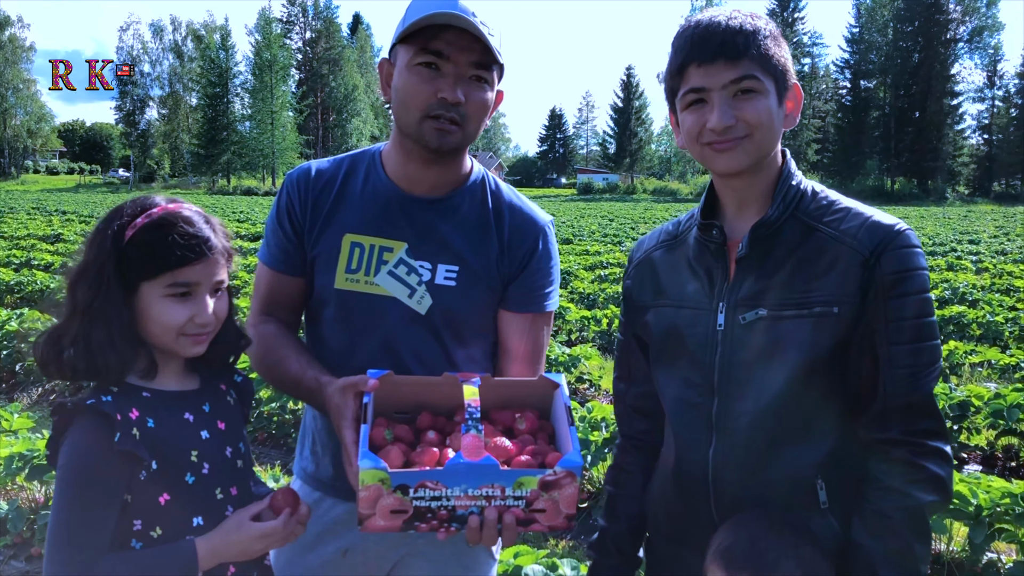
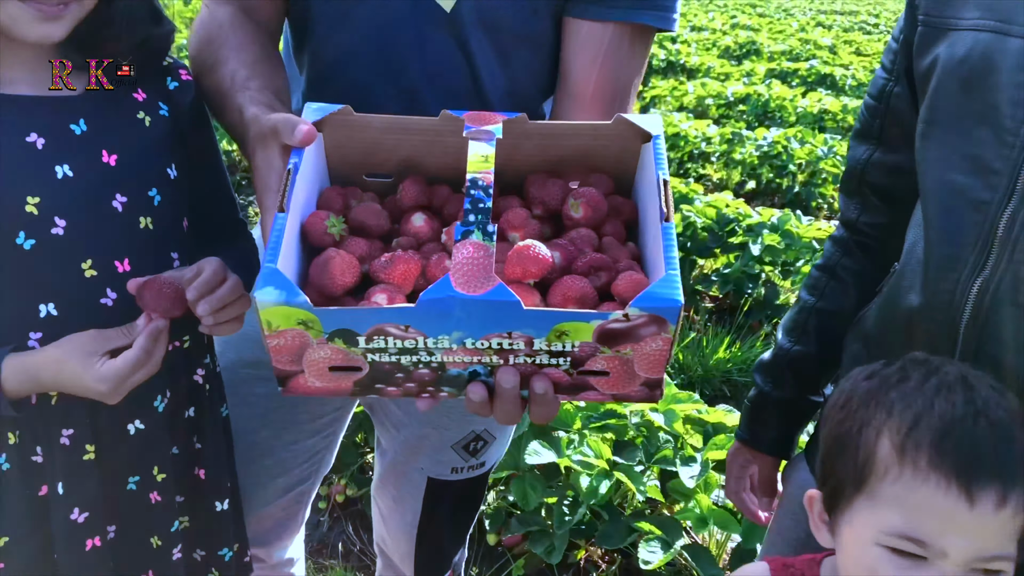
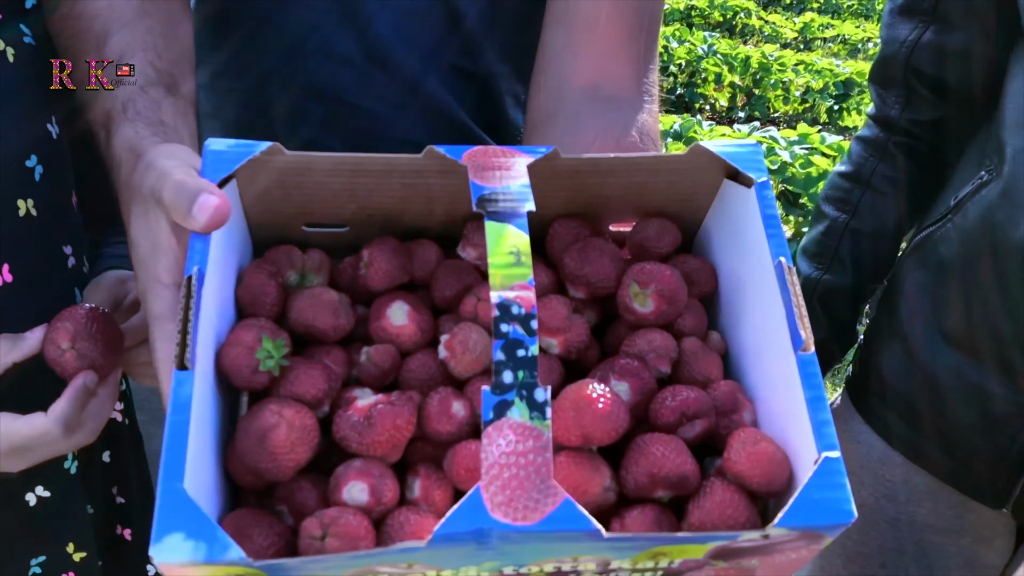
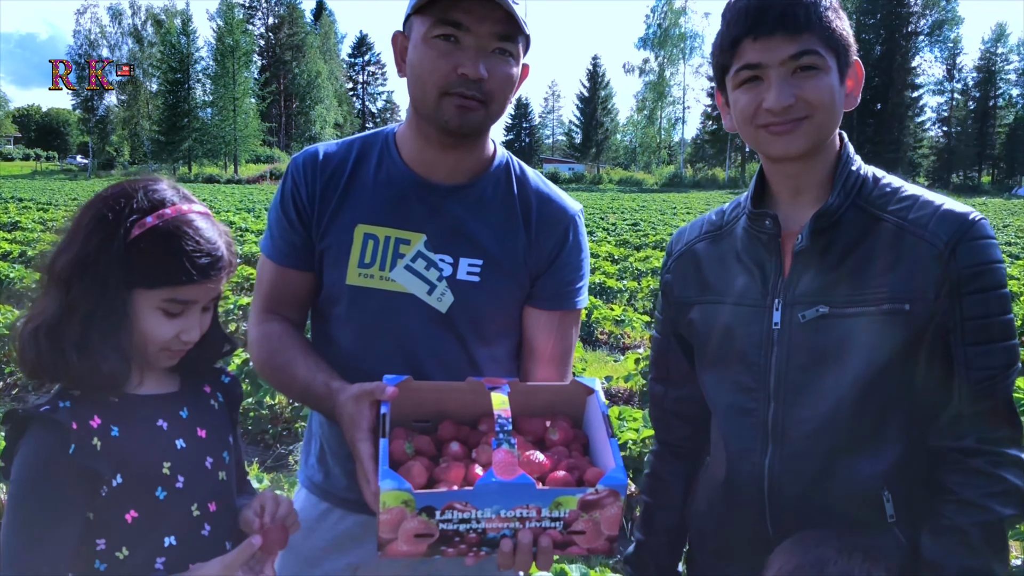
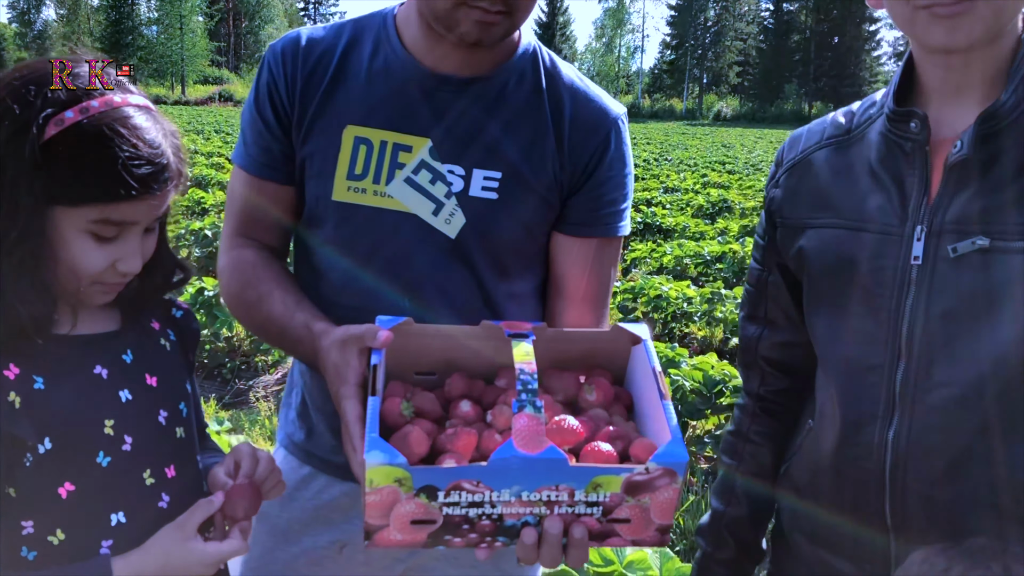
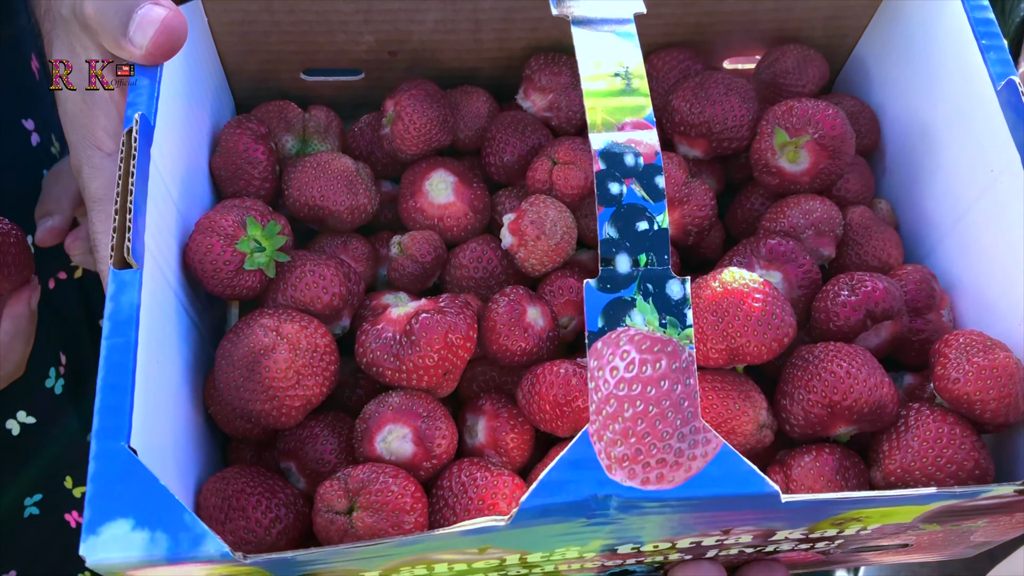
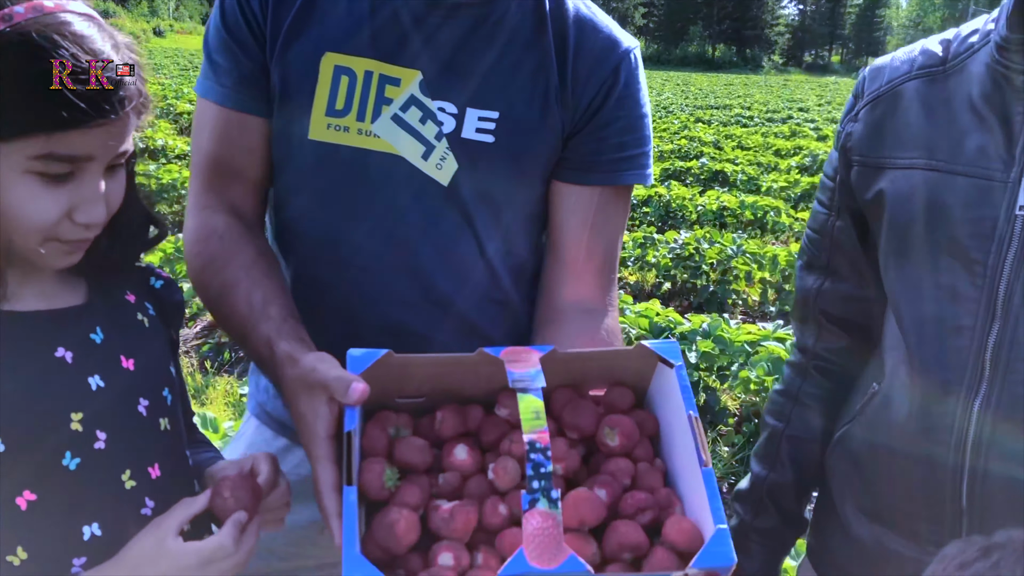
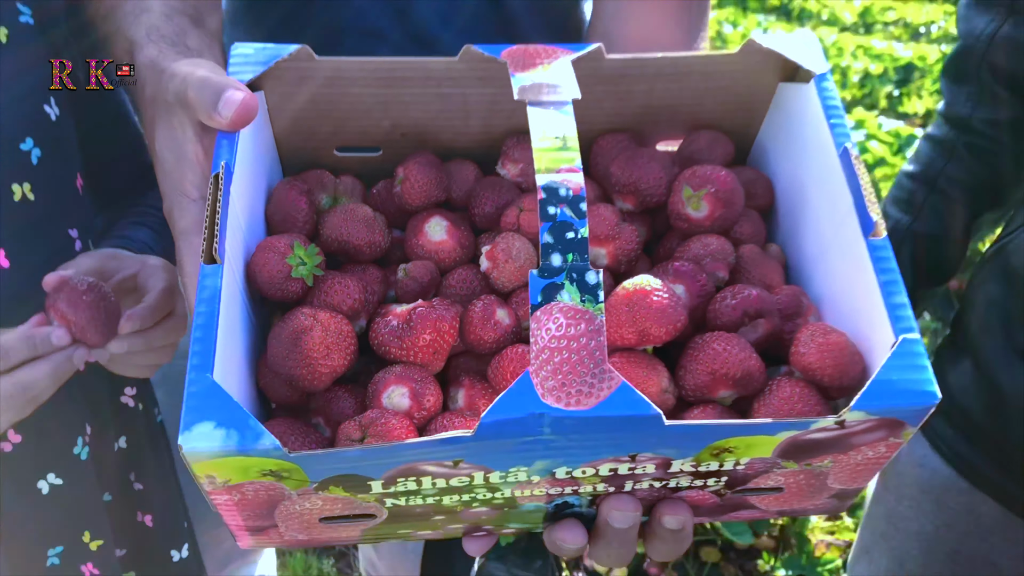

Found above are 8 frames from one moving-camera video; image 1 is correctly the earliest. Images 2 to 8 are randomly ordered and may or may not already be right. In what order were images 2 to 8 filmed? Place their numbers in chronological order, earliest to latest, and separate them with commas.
4, 5, 7, 3, 6, 8, 2
